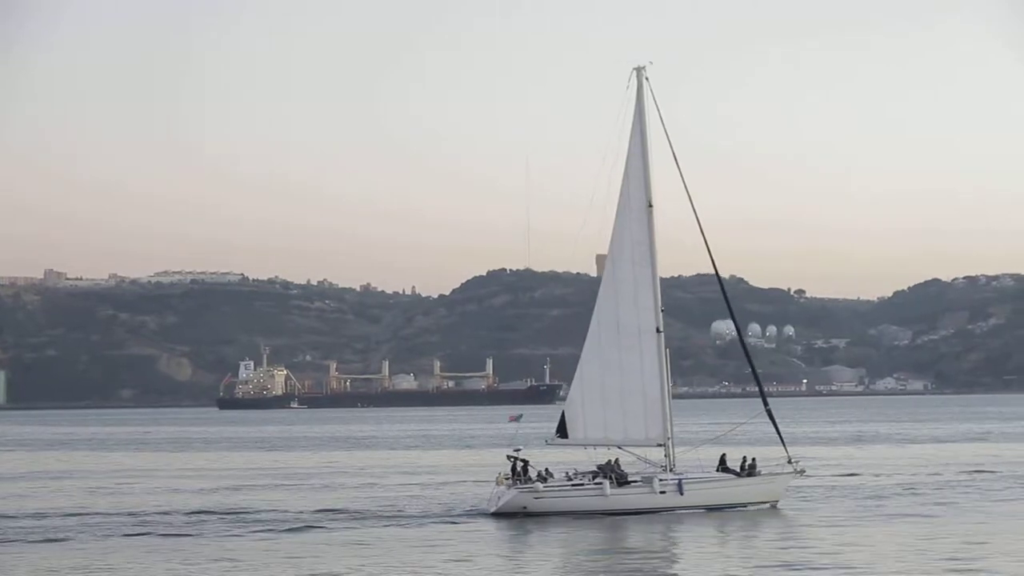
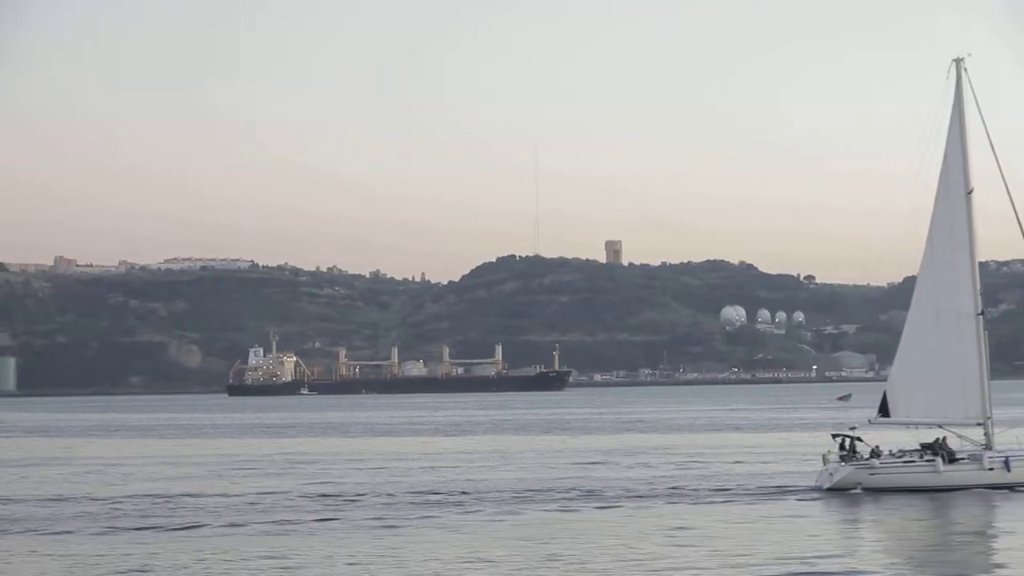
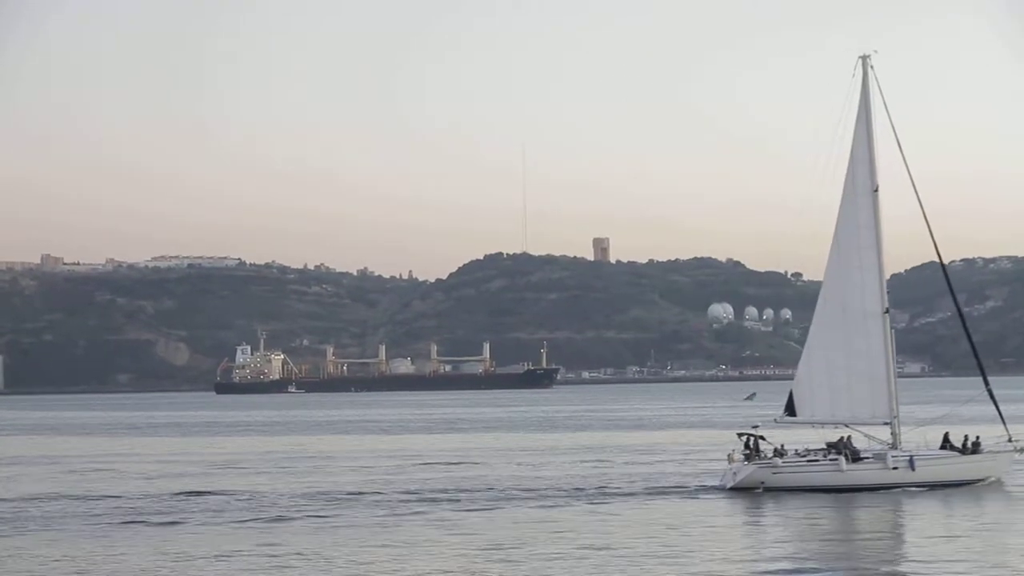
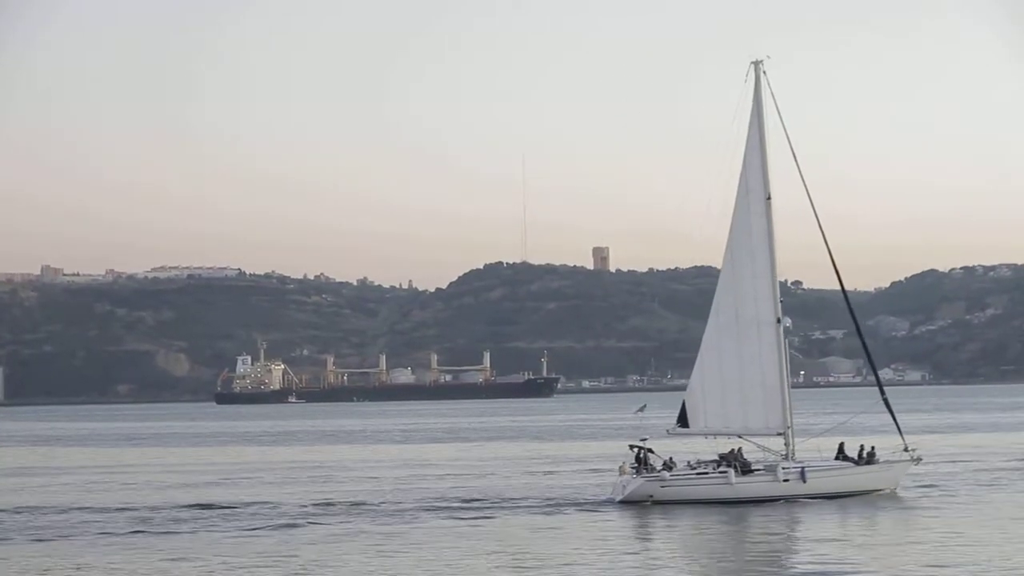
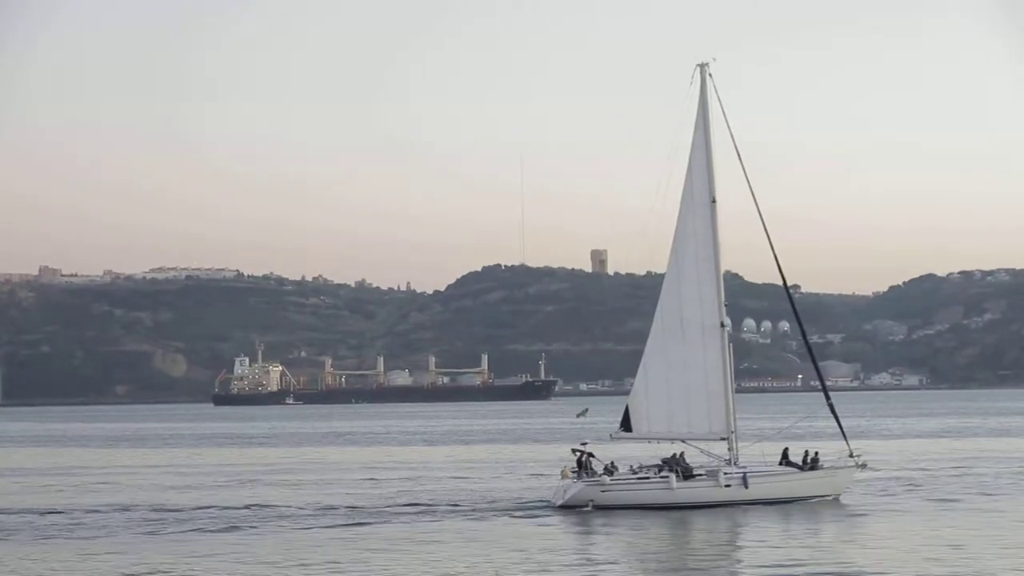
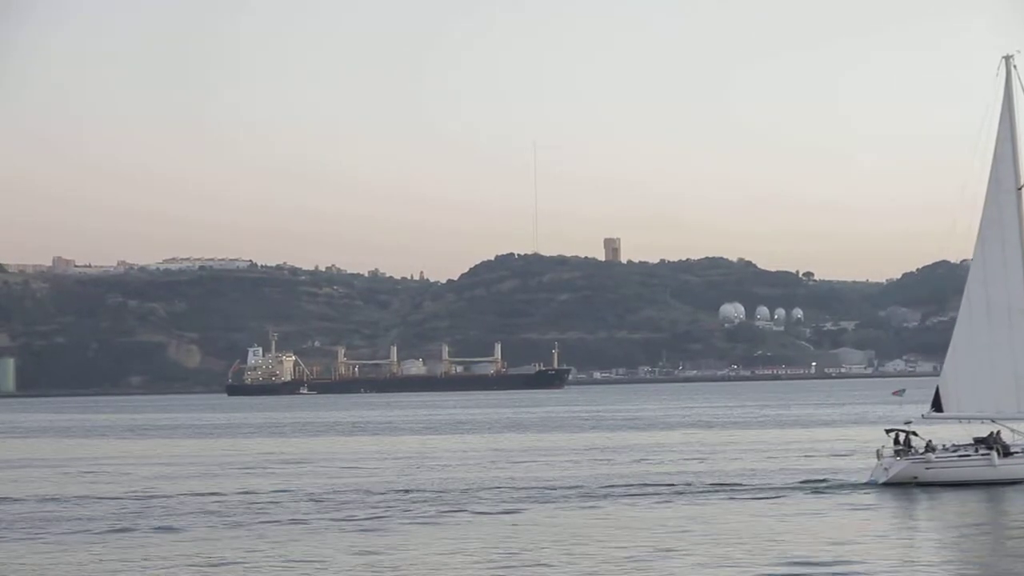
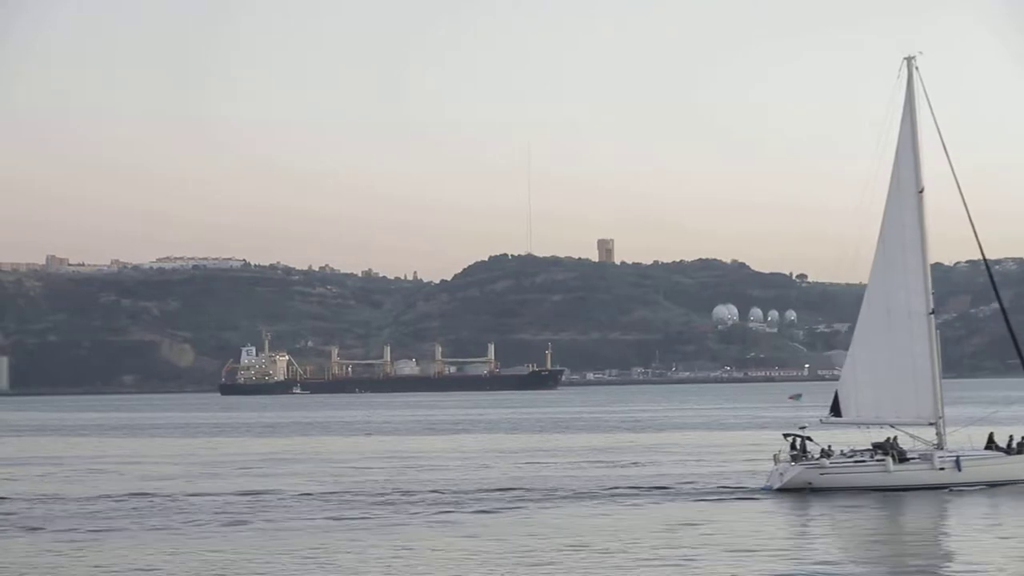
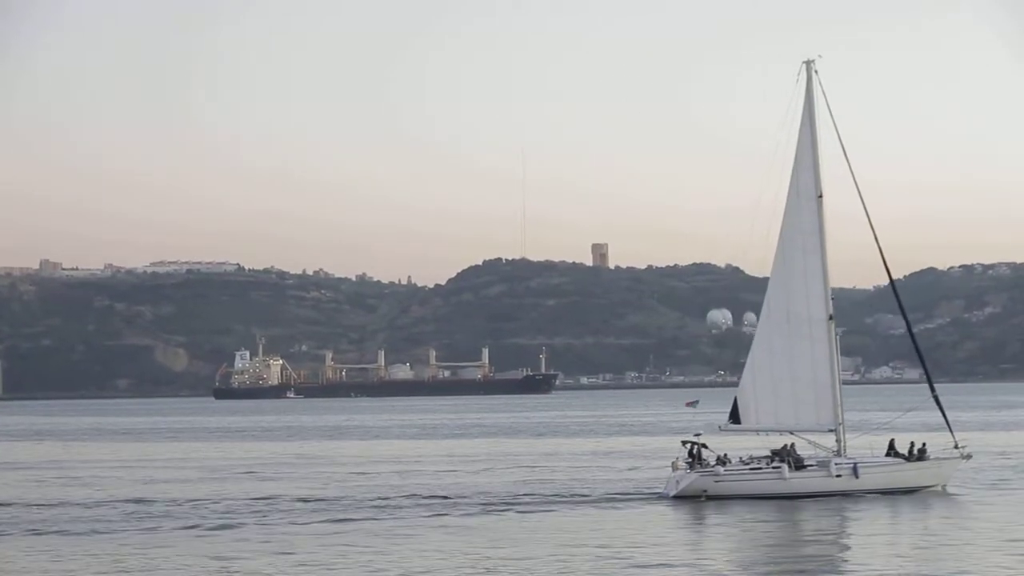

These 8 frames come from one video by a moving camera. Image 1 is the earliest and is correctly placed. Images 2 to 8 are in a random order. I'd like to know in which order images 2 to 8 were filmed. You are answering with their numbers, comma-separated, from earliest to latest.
5, 4, 8, 3, 7, 2, 6
